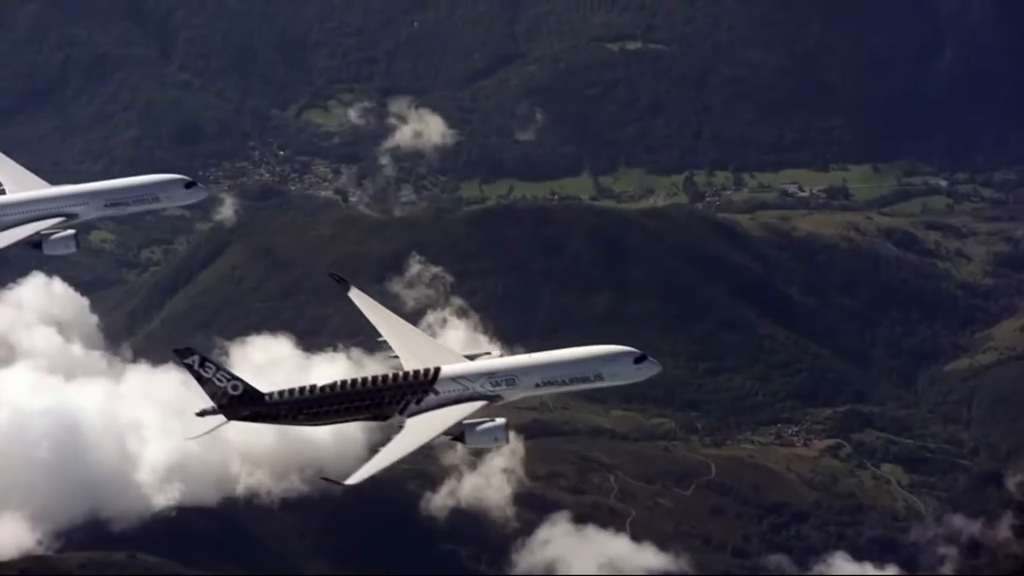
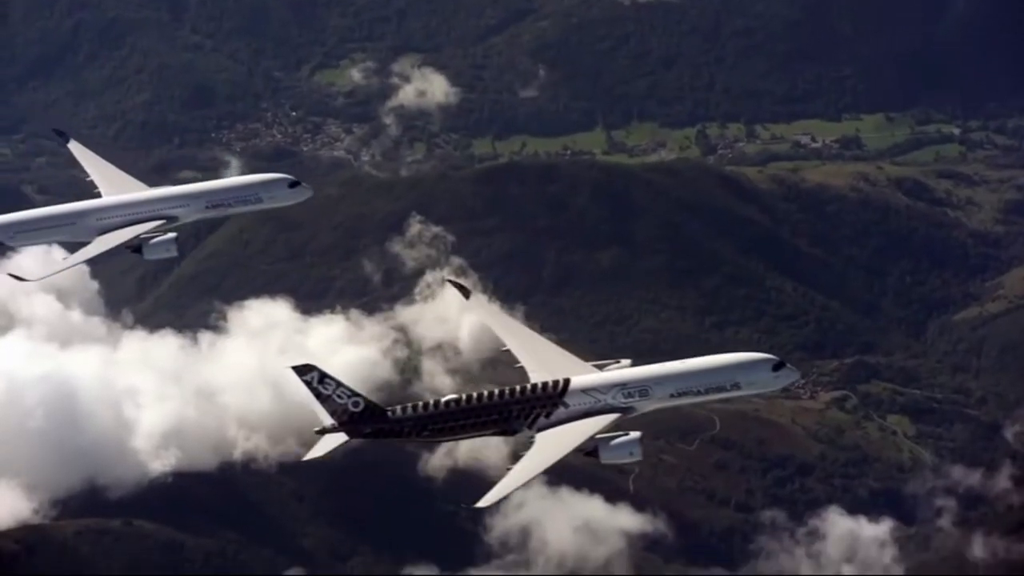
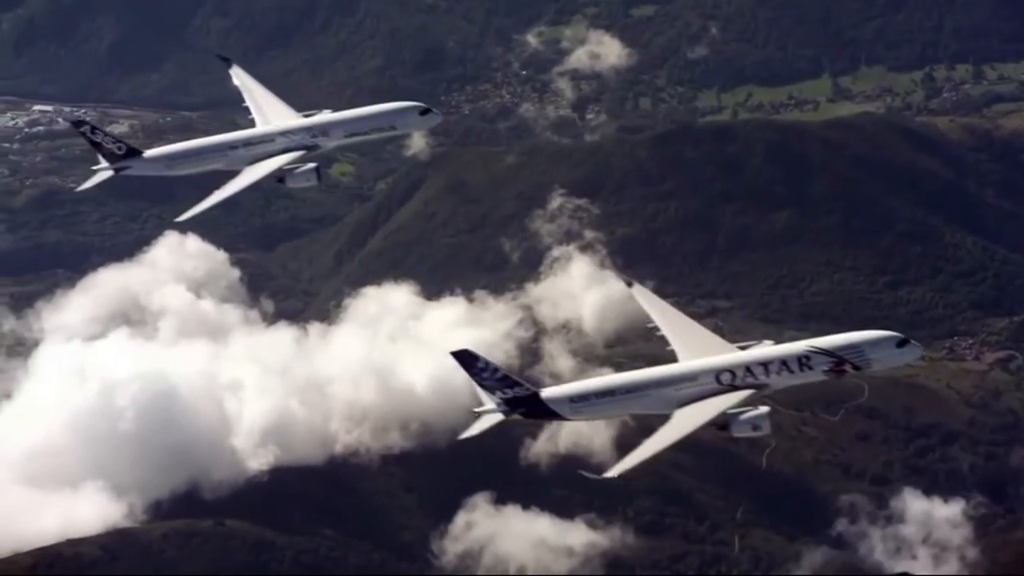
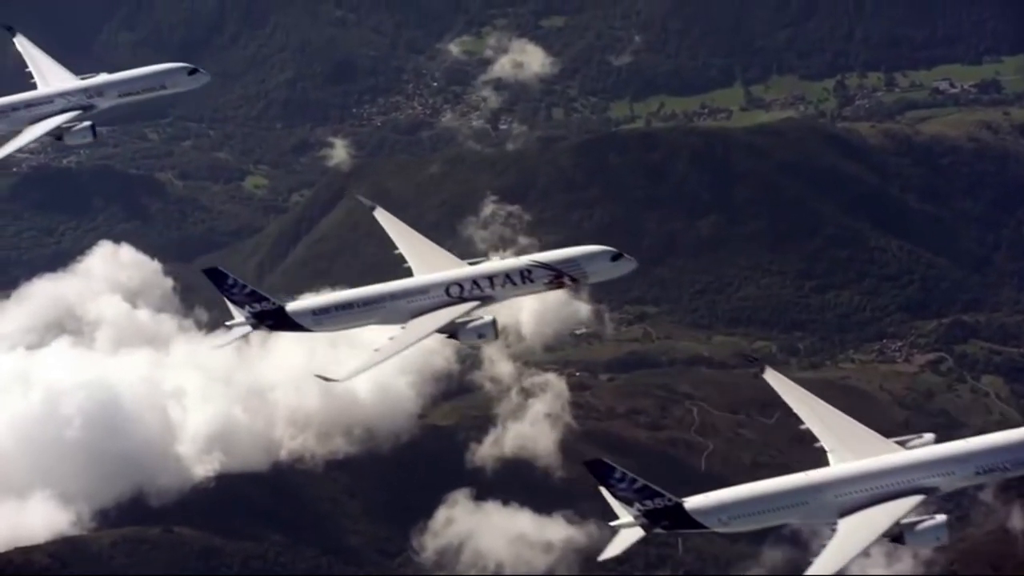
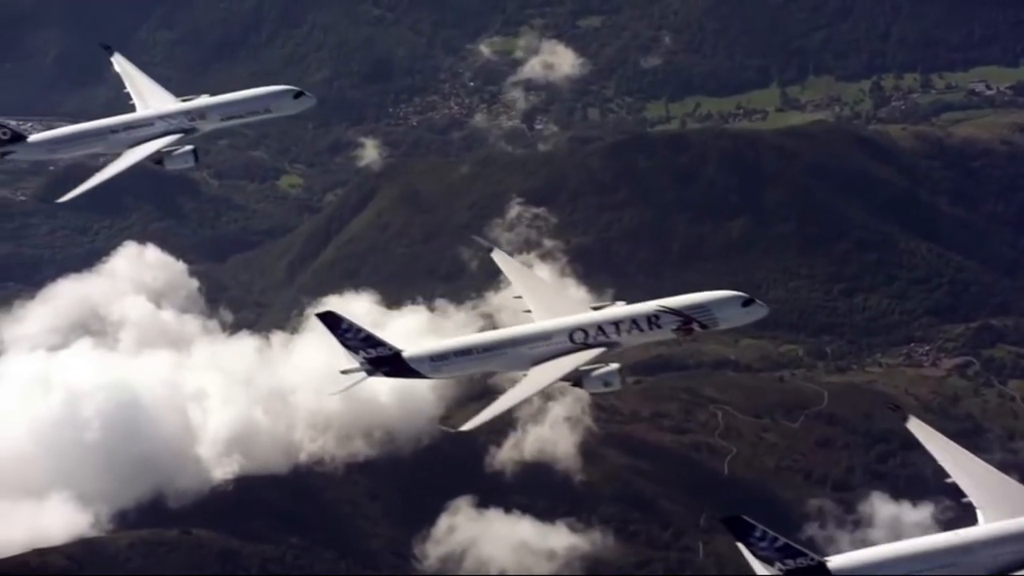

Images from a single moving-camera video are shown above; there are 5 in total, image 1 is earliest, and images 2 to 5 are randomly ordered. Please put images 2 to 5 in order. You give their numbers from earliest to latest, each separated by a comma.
2, 4, 5, 3
